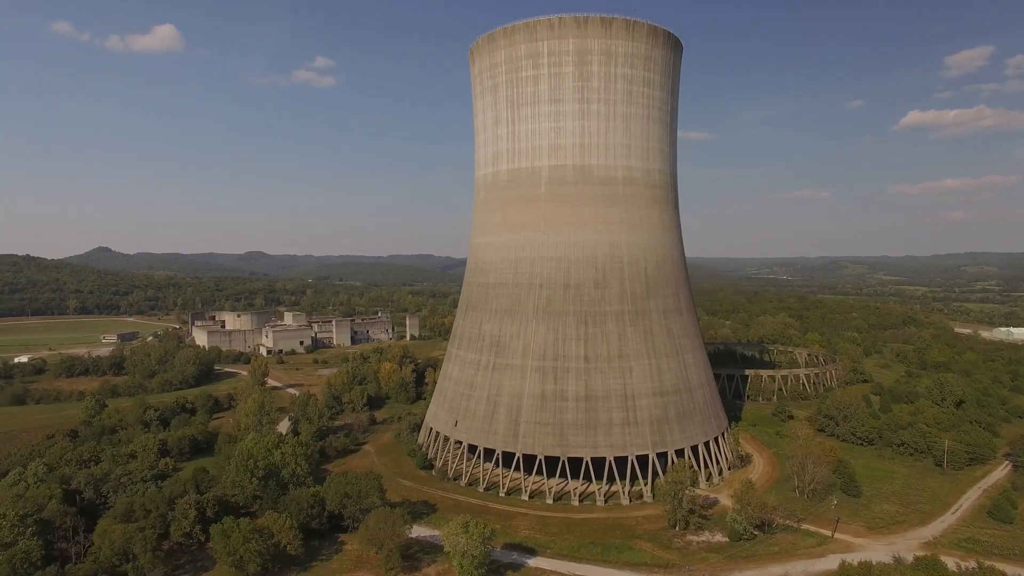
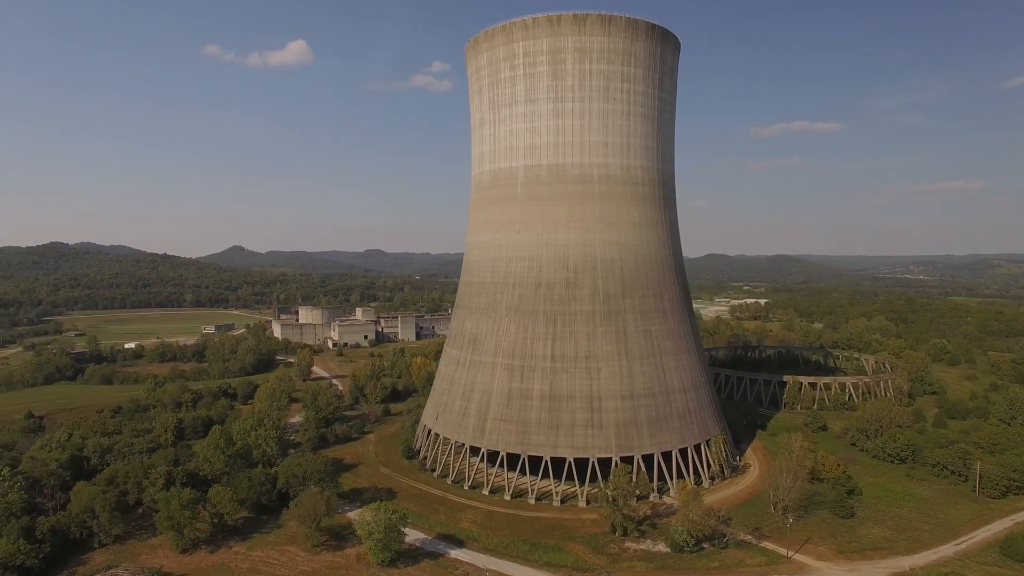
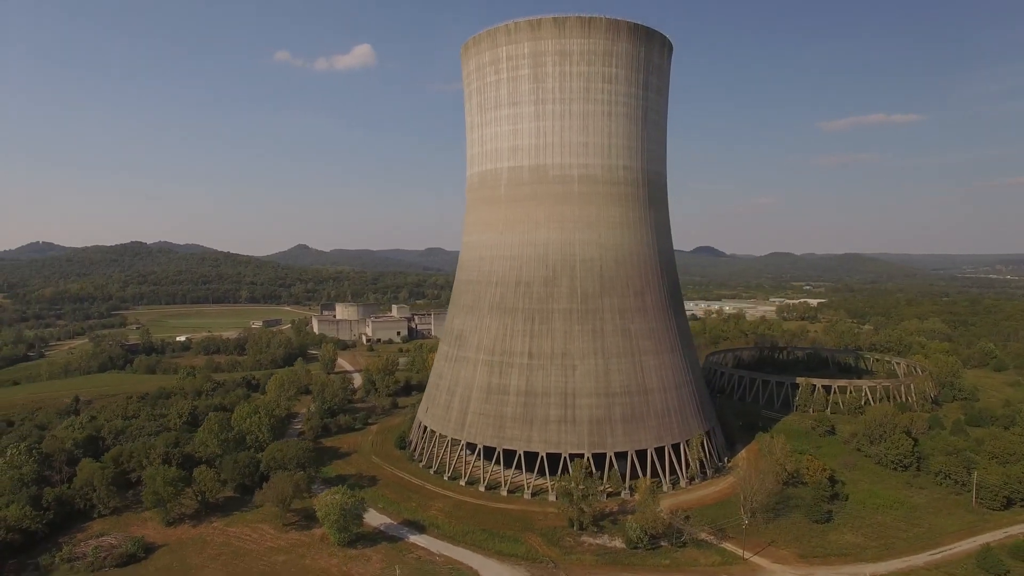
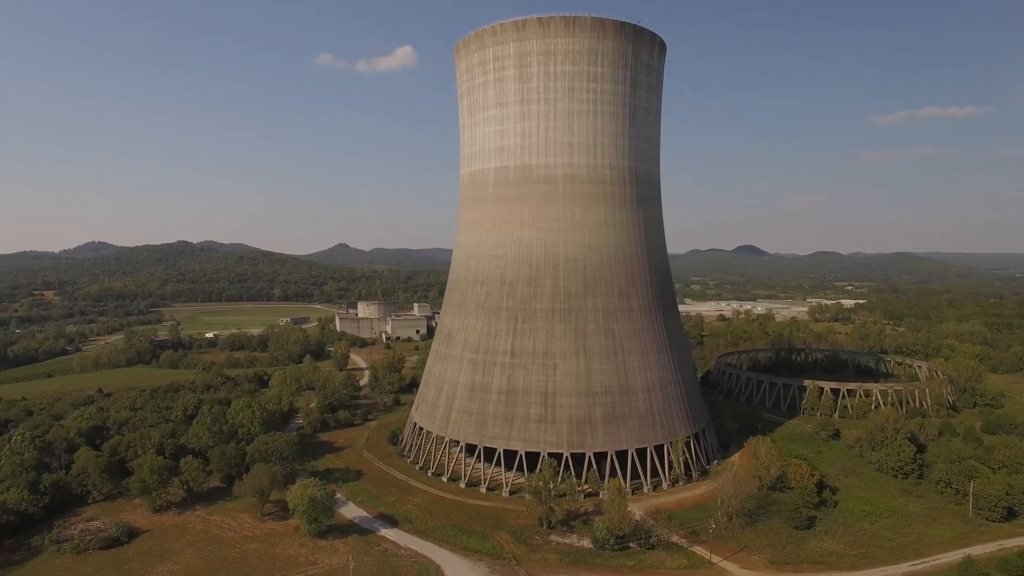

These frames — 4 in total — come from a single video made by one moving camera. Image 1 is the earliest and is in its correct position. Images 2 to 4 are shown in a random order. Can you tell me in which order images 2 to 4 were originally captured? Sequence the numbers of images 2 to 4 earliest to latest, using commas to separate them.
2, 3, 4
